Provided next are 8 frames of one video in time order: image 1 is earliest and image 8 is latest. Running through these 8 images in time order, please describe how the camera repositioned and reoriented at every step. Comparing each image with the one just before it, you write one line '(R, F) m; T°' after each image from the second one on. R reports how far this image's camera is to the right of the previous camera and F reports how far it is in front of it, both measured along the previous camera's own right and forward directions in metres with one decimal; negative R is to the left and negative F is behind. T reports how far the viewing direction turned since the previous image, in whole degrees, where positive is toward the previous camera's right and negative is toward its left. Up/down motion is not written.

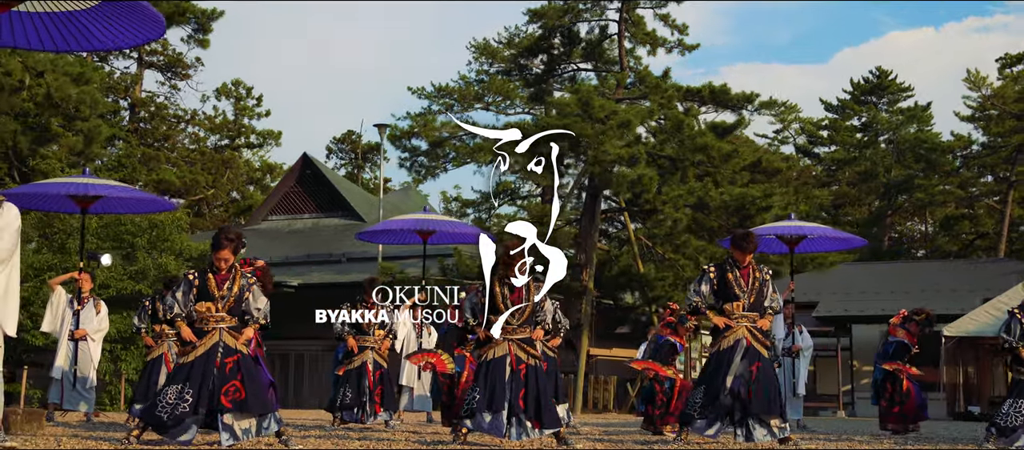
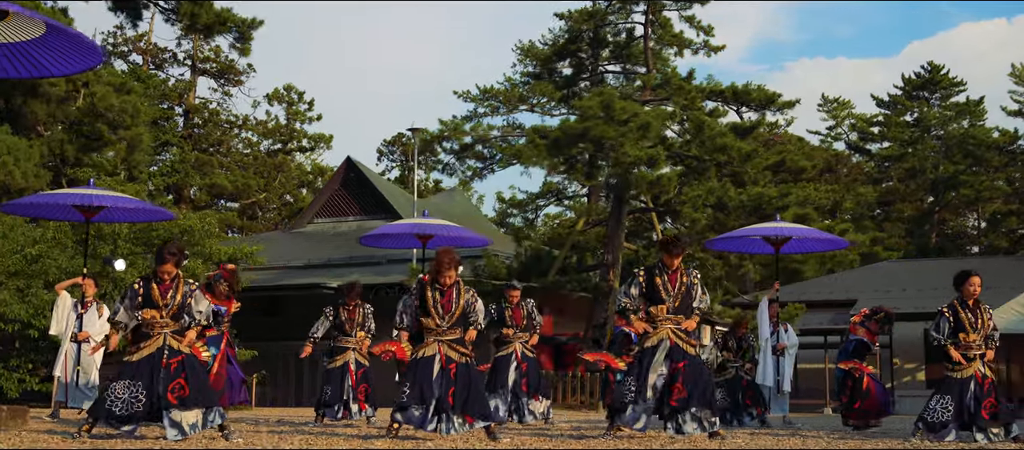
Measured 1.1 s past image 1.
(+0.5, -0.2) m; -3°
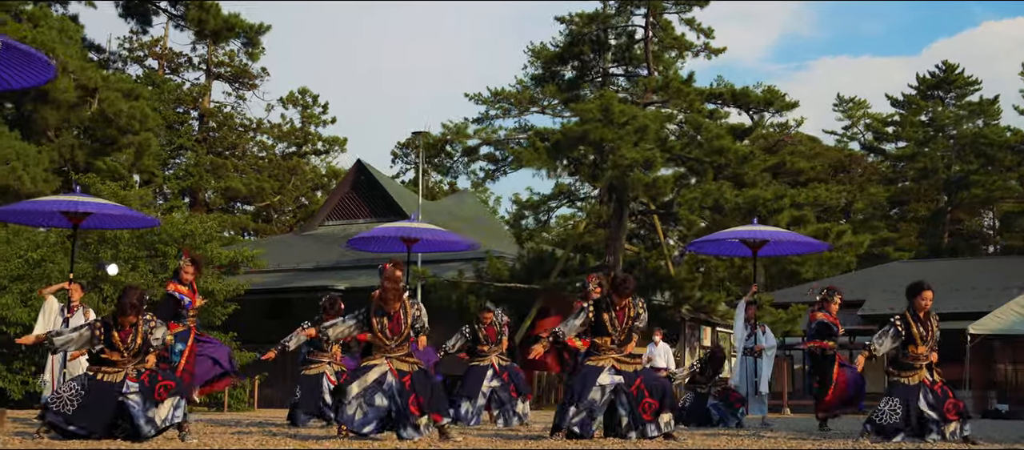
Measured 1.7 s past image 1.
(+0.3, -0.1) m; -1°
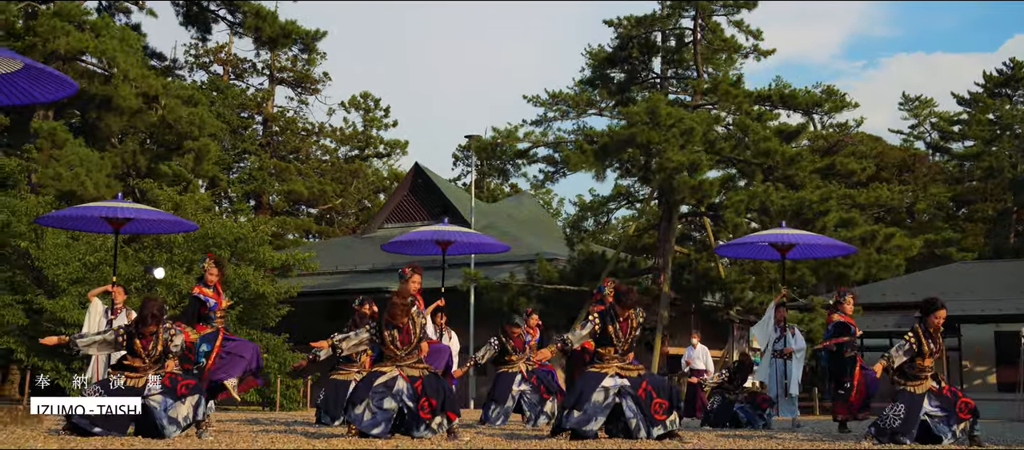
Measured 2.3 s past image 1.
(+0.3, -0.1) m; -3°
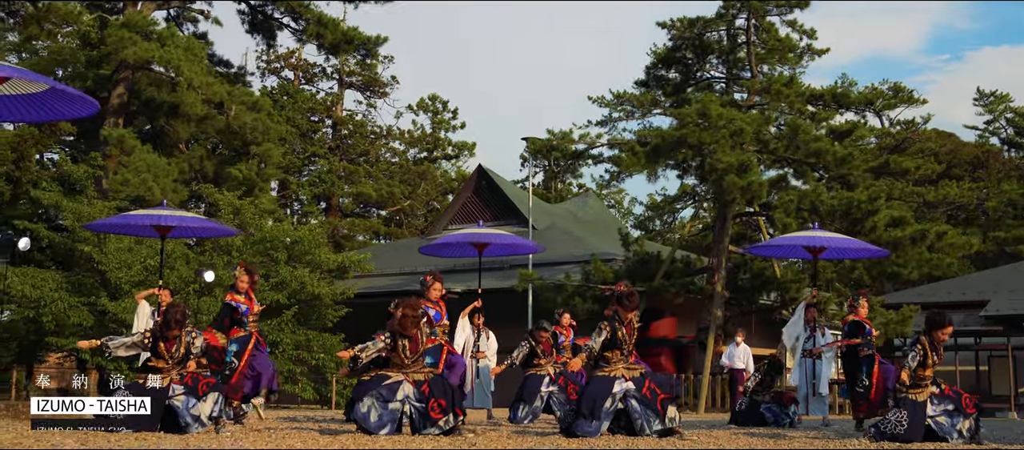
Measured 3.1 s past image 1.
(+0.3, -0.2) m; -4°
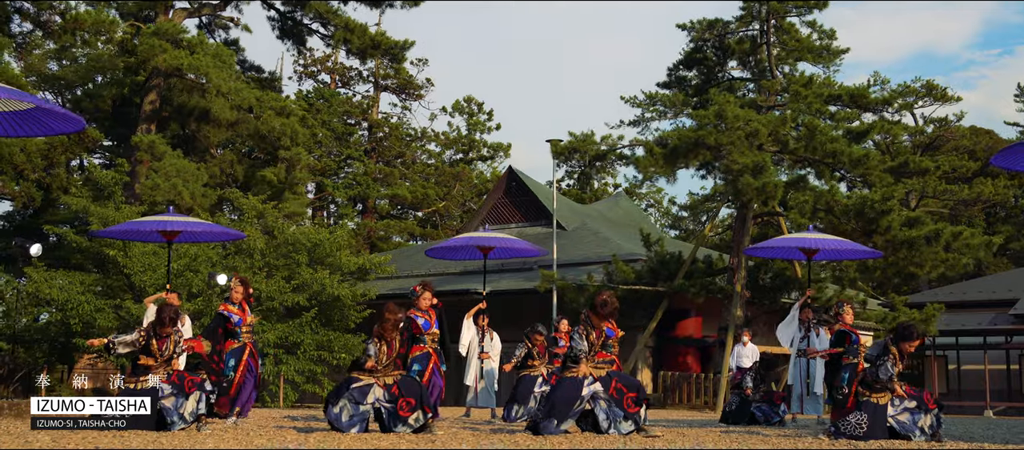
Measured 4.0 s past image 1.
(+0.3, -0.2) m; -2°
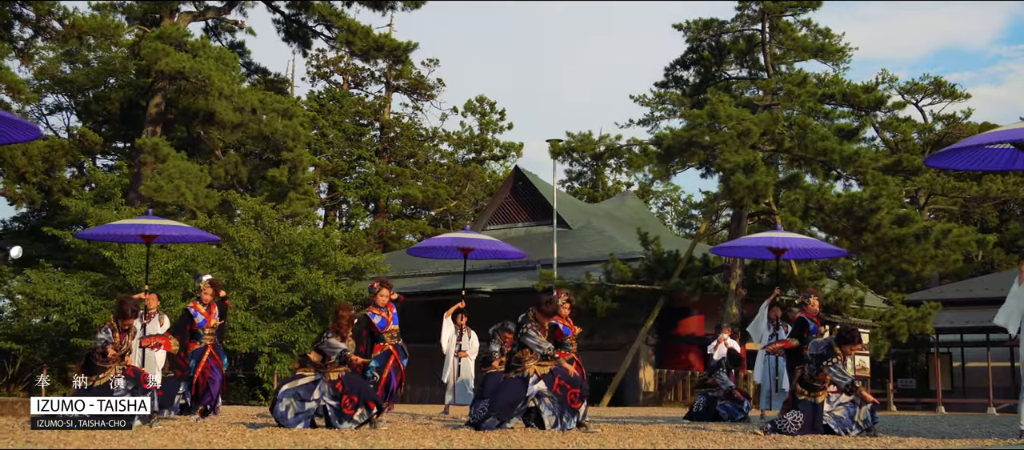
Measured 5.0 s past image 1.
(+0.3, -0.1) m; -1°
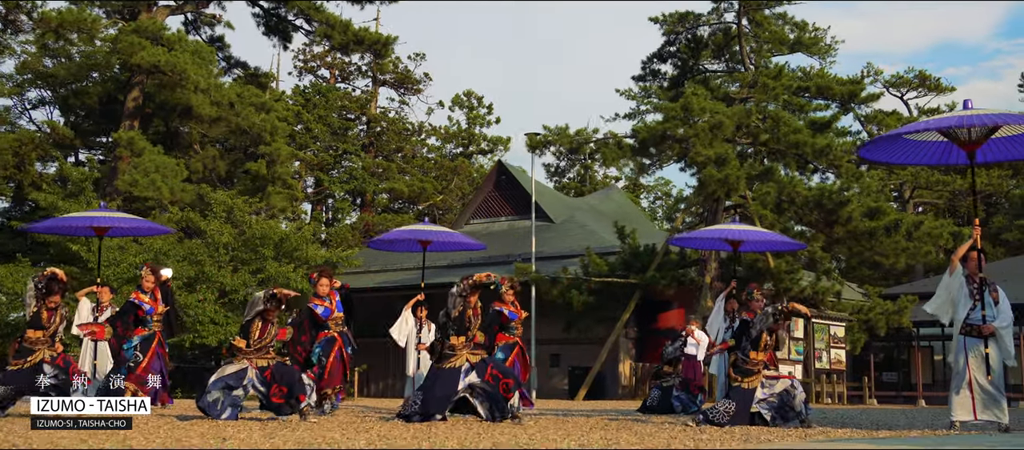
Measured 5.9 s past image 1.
(+0.3, 0.0) m; 0°
